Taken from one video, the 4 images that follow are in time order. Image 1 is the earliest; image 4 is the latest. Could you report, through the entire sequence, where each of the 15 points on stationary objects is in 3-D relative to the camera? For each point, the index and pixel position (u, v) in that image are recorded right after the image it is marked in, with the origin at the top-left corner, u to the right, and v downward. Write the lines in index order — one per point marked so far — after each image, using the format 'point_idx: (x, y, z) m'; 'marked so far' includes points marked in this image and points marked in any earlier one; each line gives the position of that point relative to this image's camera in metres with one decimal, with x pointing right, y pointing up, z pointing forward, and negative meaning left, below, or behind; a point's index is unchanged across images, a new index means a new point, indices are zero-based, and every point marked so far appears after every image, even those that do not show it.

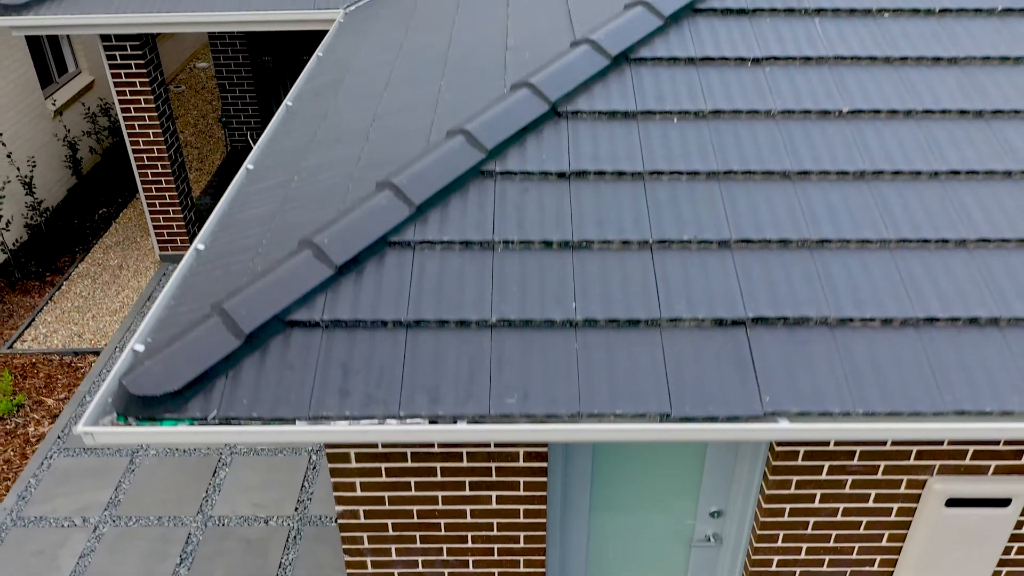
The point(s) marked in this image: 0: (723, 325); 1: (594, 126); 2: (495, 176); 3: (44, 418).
0: (+0.6, -0.1, +3.4) m
1: (+0.3, +0.6, +4.1) m
2: (-0.1, +0.4, +3.9) m
3: (-3.4, -0.9, +8.2) m
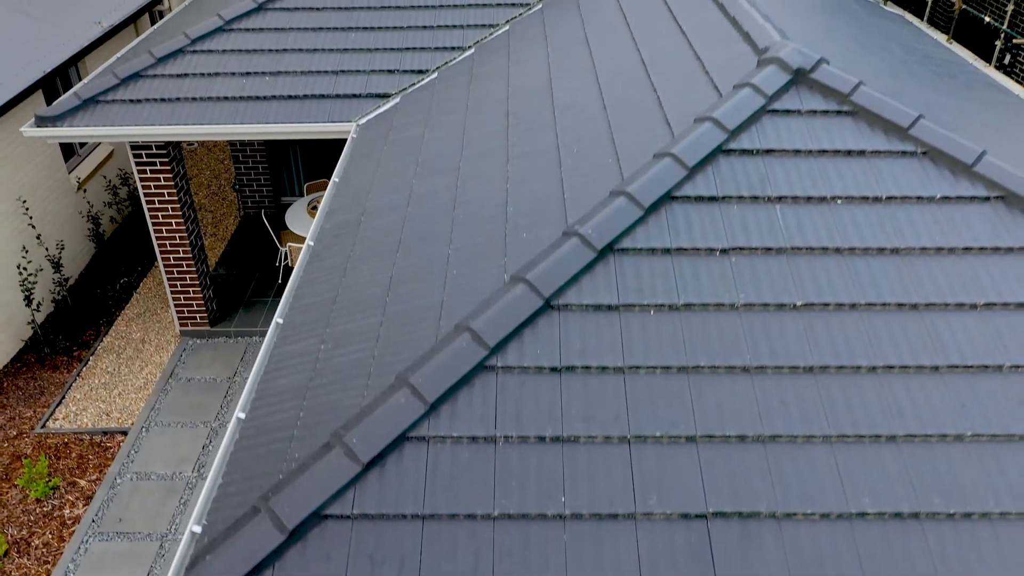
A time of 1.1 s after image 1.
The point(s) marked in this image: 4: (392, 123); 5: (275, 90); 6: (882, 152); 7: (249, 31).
0: (+0.6, -0.8, +4.1) m
1: (+0.3, -0.1, +4.8) m
2: (-0.1, -0.3, +4.6) m
3: (-3.4, -1.7, +8.8) m
4: (-0.9, +1.2, +8.4) m
5: (-1.9, +1.6, +9.2) m
6: (+1.8, +0.7, +5.6) m
7: (-2.3, +2.2, +9.8) m
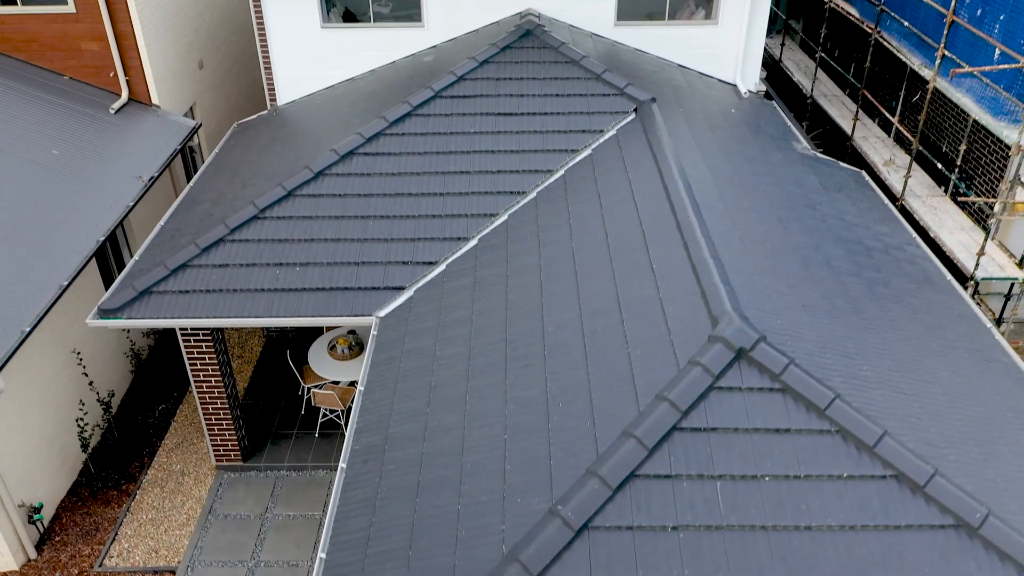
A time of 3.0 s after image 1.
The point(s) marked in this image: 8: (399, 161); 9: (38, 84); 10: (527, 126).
0: (+0.6, -2.4, +5.5) m
1: (+0.3, -1.7, +6.2) m
2: (-0.1, -1.9, +6.0) m
3: (-3.4, -3.2, +10.2) m
4: (-0.9, -0.3, +9.9) m
5: (-1.9, +0.1, +10.6) m
6: (+1.8, -0.9, +7.0) m
7: (-2.3, +0.7, +11.2) m
8: (-1.2, +1.3, +11.8) m
9: (-6.3, +2.7, +15.0) m
10: (+0.2, +1.7, +12.2) m
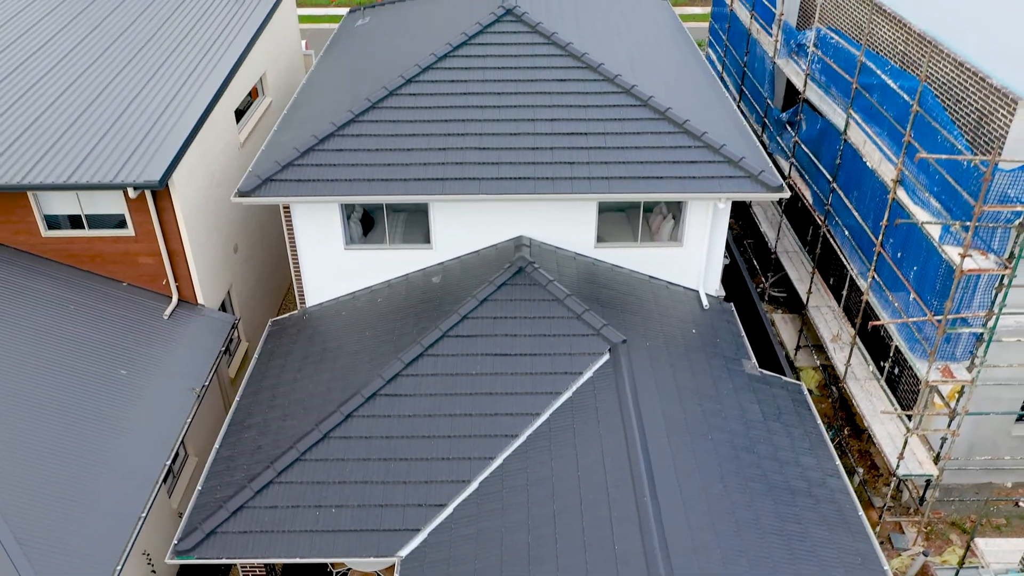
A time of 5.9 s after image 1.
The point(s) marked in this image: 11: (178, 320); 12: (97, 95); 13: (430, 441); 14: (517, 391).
0: (+0.6, -5.2, +8.1) m
1: (+0.2, -4.5, +8.7) m
2: (-0.1, -4.7, +8.6) m
3: (-3.5, -6.0, +12.8) m
4: (-1.0, -3.1, +12.4) m
5: (-2.0, -2.7, +13.1) m
6: (+1.7, -3.6, +9.5) m
7: (-2.4, -2.1, +13.7) m
8: (-1.2, -1.4, +14.4) m
9: (-6.3, -0.1, +17.5) m
10: (+0.1, -1.0, +14.7) m
11: (-5.3, -0.5, +17.8) m
12: (-6.8, +3.1, +18.4) m
13: (-1.0, -1.9, +14.0) m
14: (+0.1, -1.3, +14.4) m
